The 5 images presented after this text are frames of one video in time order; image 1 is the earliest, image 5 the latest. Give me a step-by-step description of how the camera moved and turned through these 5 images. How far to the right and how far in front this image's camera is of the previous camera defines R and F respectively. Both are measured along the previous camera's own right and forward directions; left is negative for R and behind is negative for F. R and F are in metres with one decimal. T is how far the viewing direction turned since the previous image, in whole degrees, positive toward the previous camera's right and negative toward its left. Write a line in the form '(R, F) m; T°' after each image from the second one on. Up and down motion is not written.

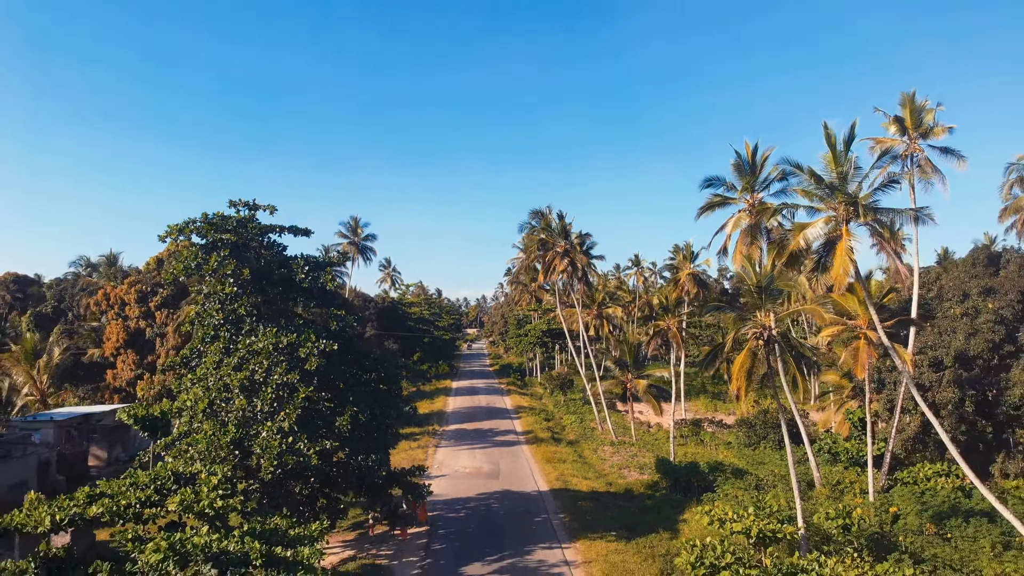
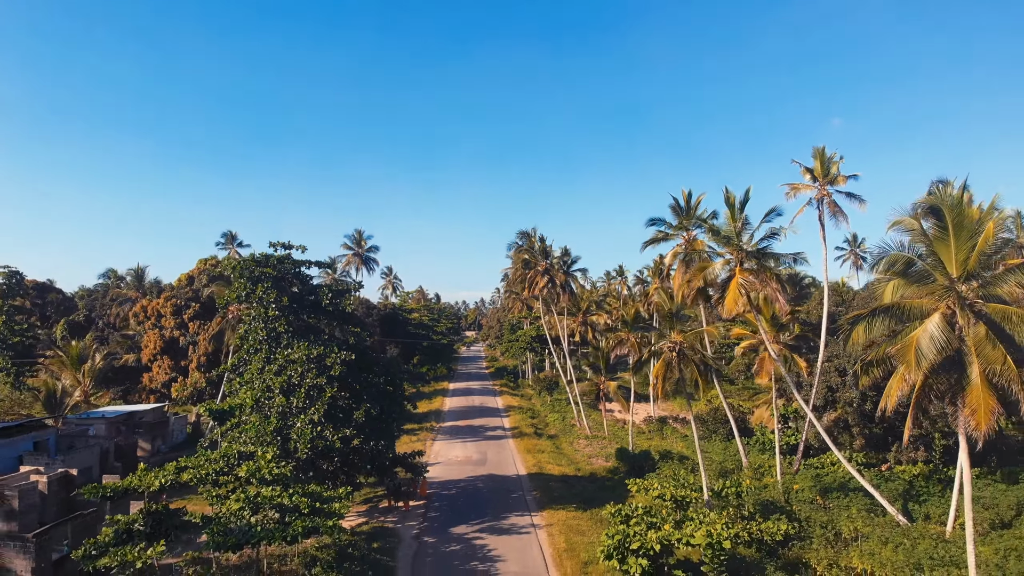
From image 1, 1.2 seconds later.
(+0.7, -3.7) m; 0°
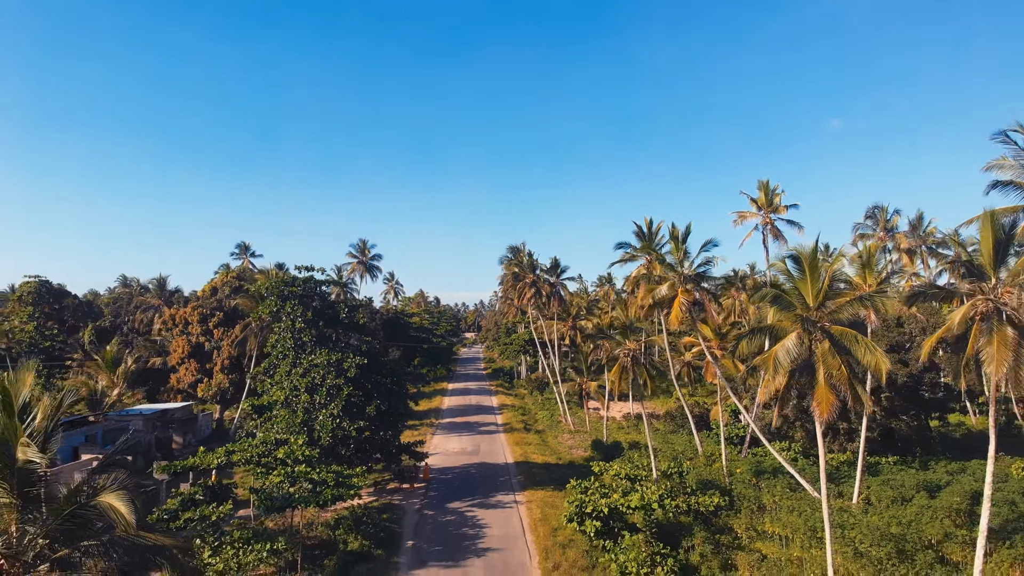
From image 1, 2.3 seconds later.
(+0.6, -3.3) m; 0°
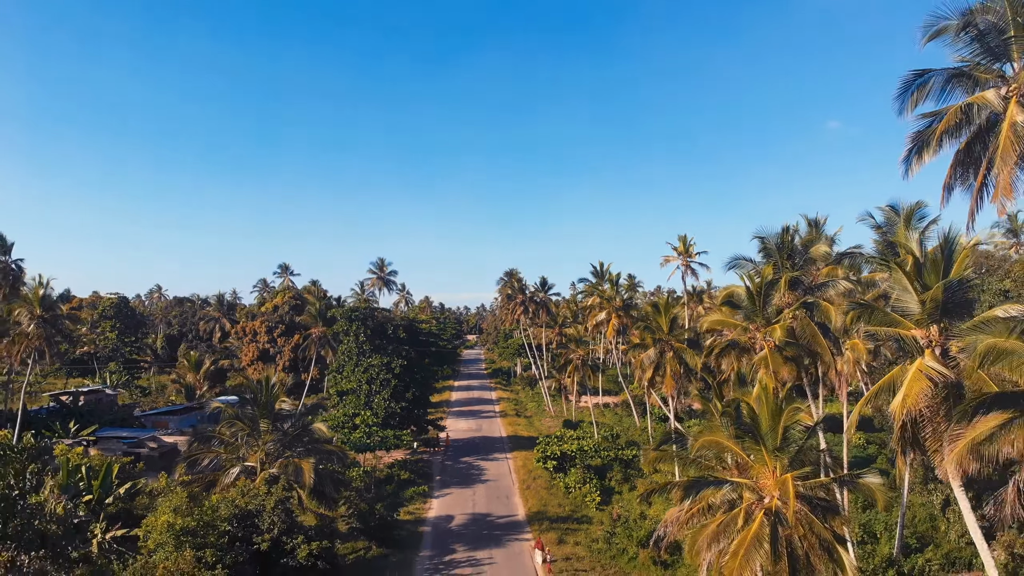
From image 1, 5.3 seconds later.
(+0.6, -9.7) m; 0°
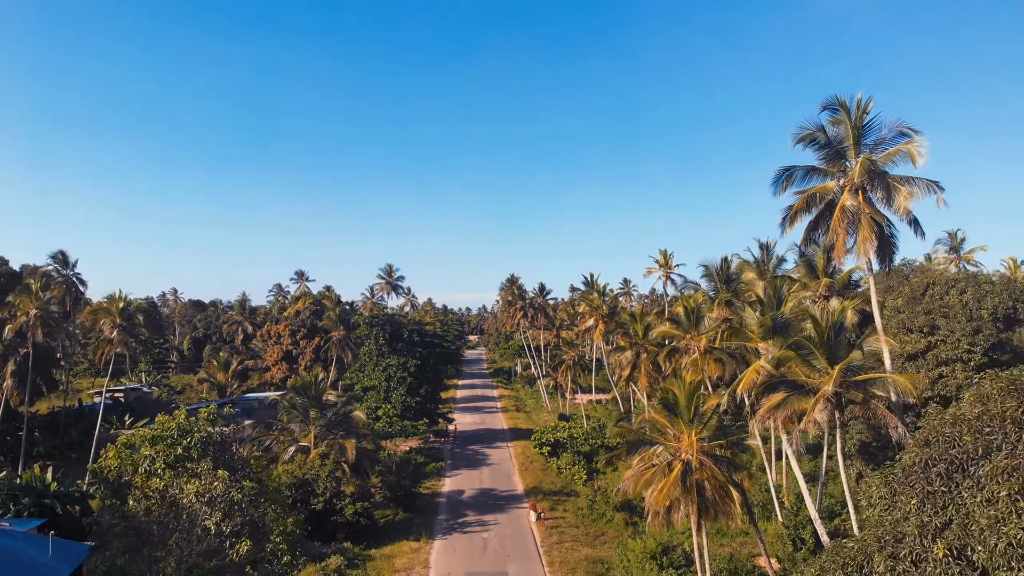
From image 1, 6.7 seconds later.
(0.0, -4.3) m; 0°
